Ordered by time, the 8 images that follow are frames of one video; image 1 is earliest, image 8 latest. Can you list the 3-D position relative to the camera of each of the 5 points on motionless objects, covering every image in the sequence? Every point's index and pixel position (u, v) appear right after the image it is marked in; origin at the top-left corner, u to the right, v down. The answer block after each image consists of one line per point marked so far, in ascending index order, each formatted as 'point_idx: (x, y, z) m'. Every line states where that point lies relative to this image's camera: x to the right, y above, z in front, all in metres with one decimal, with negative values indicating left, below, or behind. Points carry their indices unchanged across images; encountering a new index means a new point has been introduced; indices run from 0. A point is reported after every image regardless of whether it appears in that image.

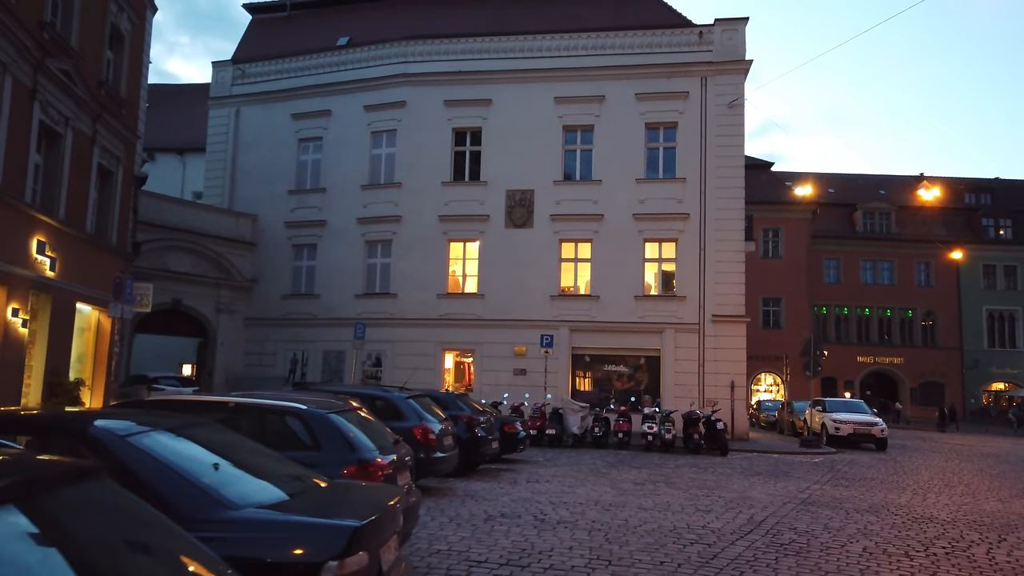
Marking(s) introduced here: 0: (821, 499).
0: (+5.4, -3.6, +12.9) m
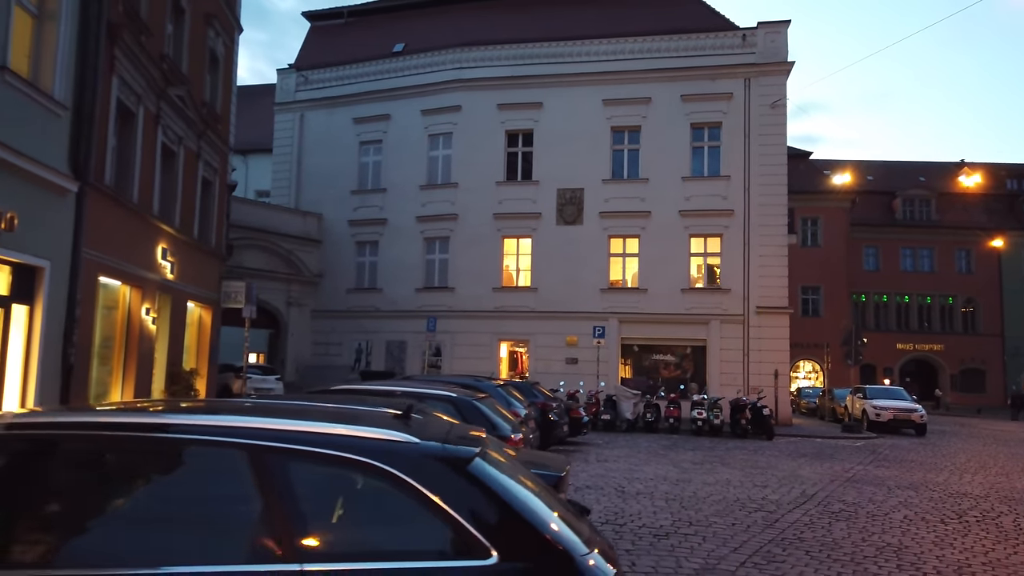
0: (+6.8, -3.6, +14.4) m
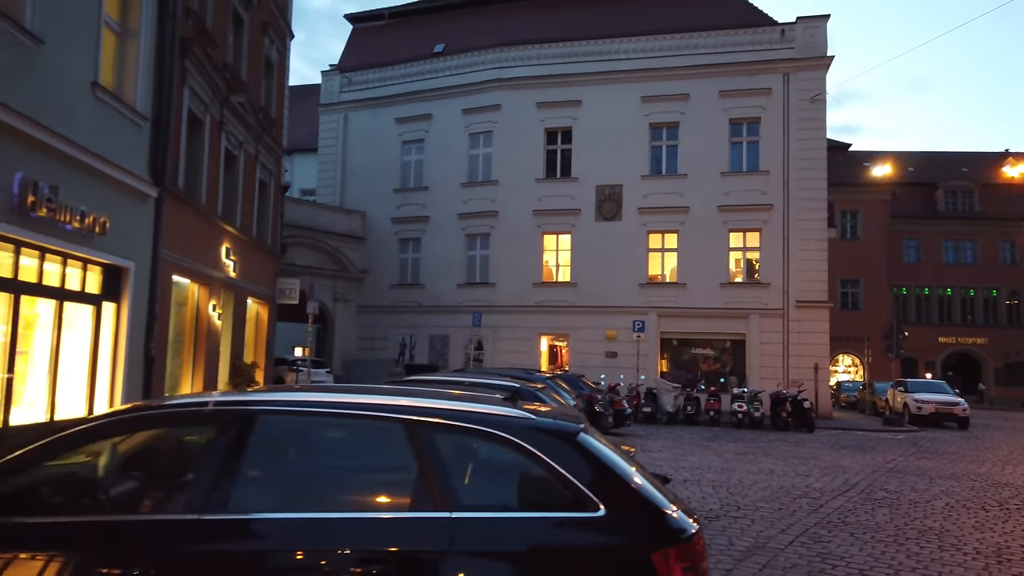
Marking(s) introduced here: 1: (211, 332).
0: (+7.8, -3.5, +14.7) m
1: (-6.8, -1.0, +16.8) m
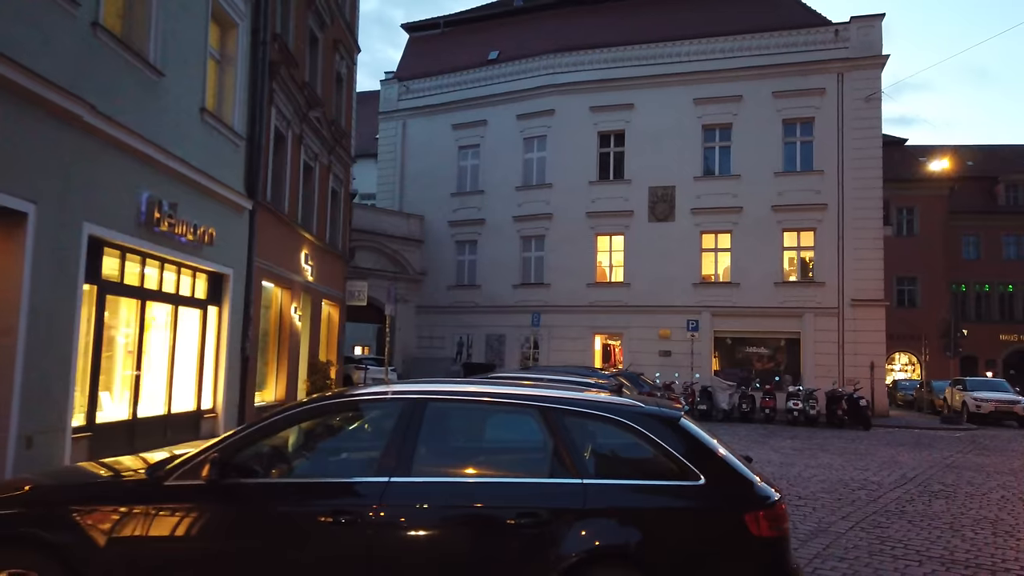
0: (+9.1, -3.5, +15.0) m
1: (-5.3, -1.1, +18.1) m
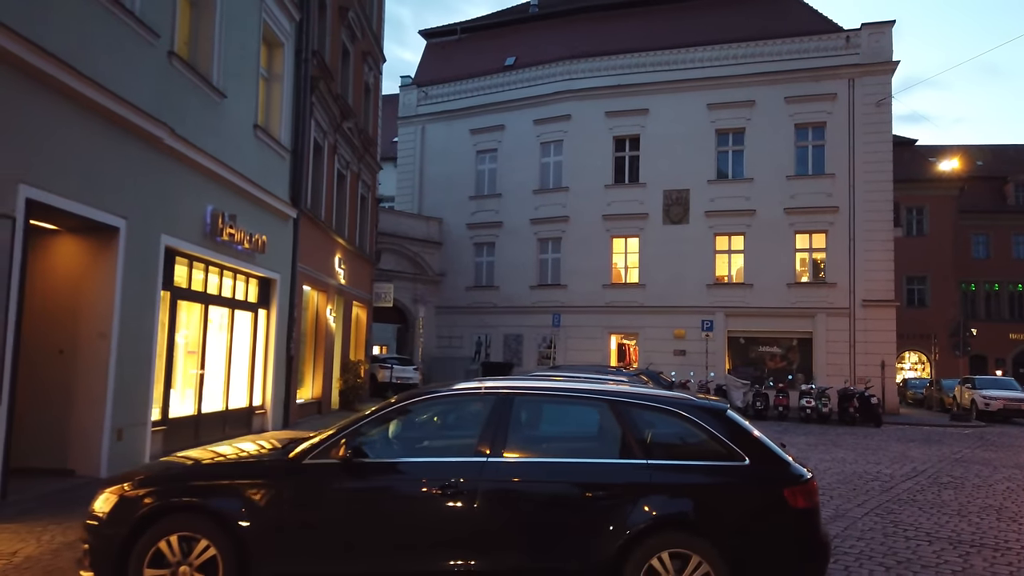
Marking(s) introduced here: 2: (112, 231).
0: (+9.7, -3.6, +15.7) m
1: (-4.6, -1.2, +18.9) m
2: (-4.7, +0.7, +8.8) m
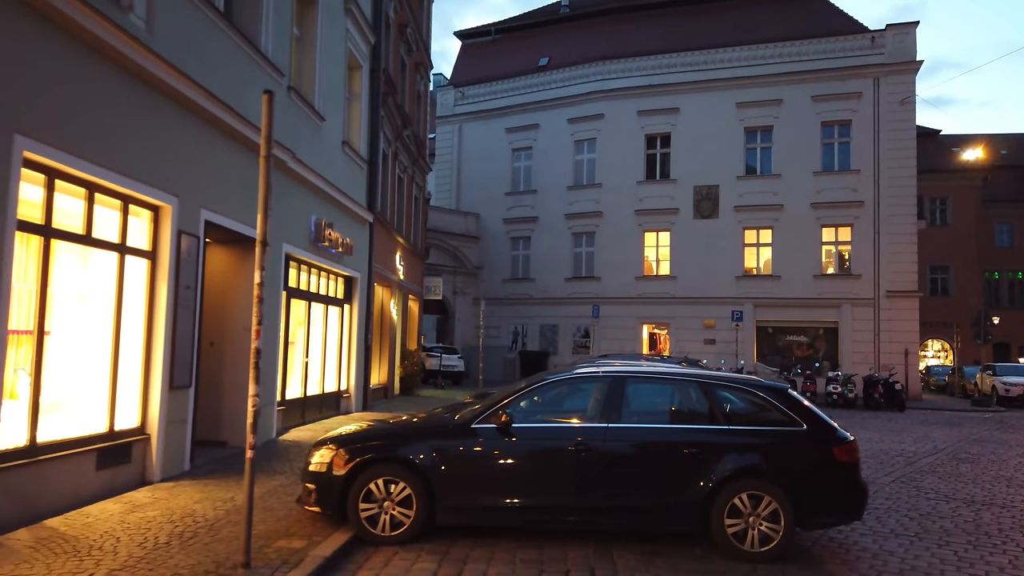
0: (+11.0, -3.4, +17.1) m
1: (-3.3, -1.0, +20.6) m
2: (-3.7, +0.6, +10.5) m
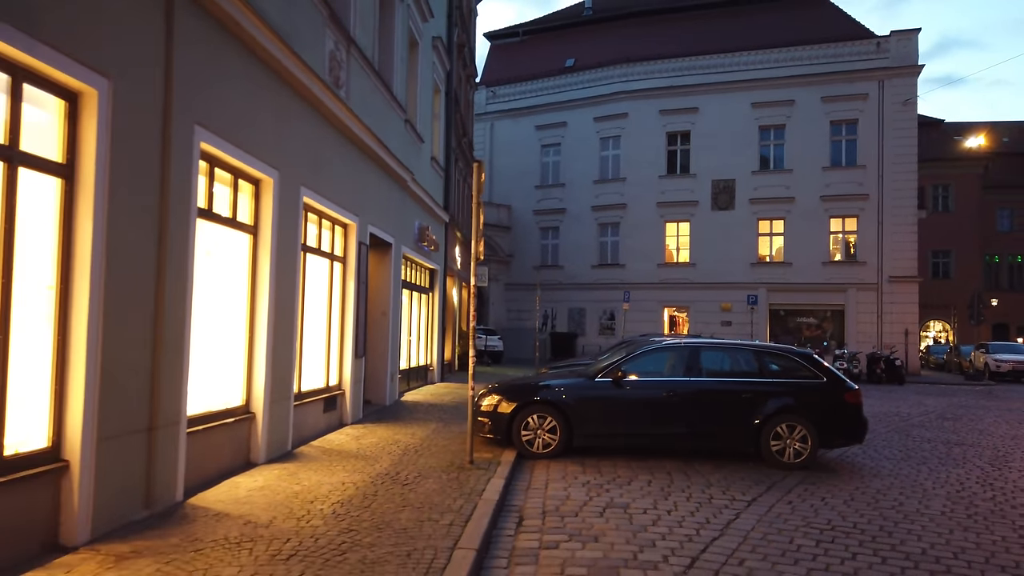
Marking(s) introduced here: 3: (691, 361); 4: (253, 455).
0: (+12.4, -3.1, +20.1) m
1: (-1.8, -0.7, +23.6) m
2: (-2.2, +0.8, +13.4) m
3: (+2.3, -0.9, +9.6) m
4: (-2.7, -1.7, +7.8) m
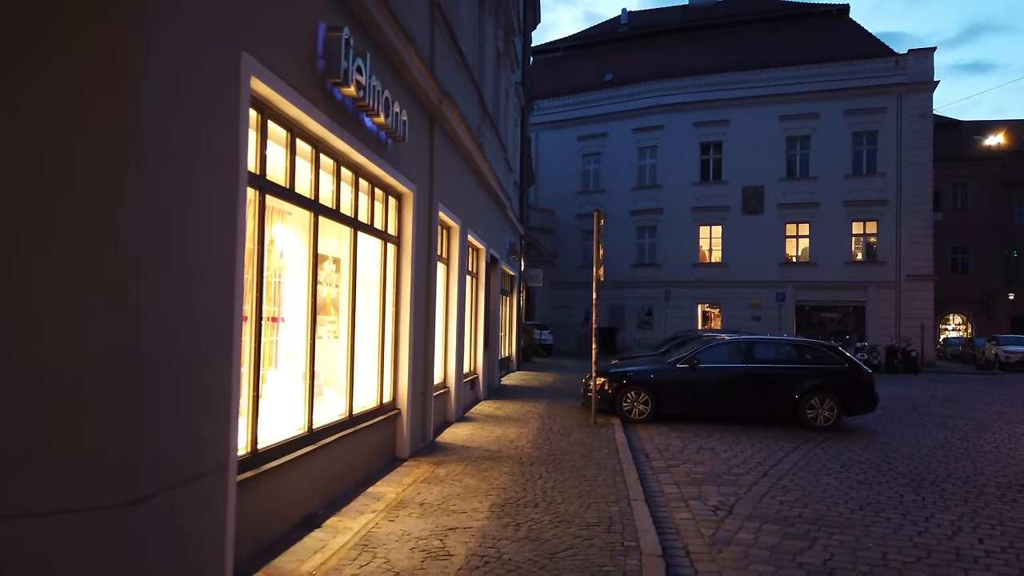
0: (+14.5, -3.1, +23.2) m
1: (+0.3, -0.7, +27.1) m
2: (-0.4, +0.6, +16.9) m
3: (+4.1, -1.1, +13.0) m
4: (-1.0, -1.9, +11.3) m
